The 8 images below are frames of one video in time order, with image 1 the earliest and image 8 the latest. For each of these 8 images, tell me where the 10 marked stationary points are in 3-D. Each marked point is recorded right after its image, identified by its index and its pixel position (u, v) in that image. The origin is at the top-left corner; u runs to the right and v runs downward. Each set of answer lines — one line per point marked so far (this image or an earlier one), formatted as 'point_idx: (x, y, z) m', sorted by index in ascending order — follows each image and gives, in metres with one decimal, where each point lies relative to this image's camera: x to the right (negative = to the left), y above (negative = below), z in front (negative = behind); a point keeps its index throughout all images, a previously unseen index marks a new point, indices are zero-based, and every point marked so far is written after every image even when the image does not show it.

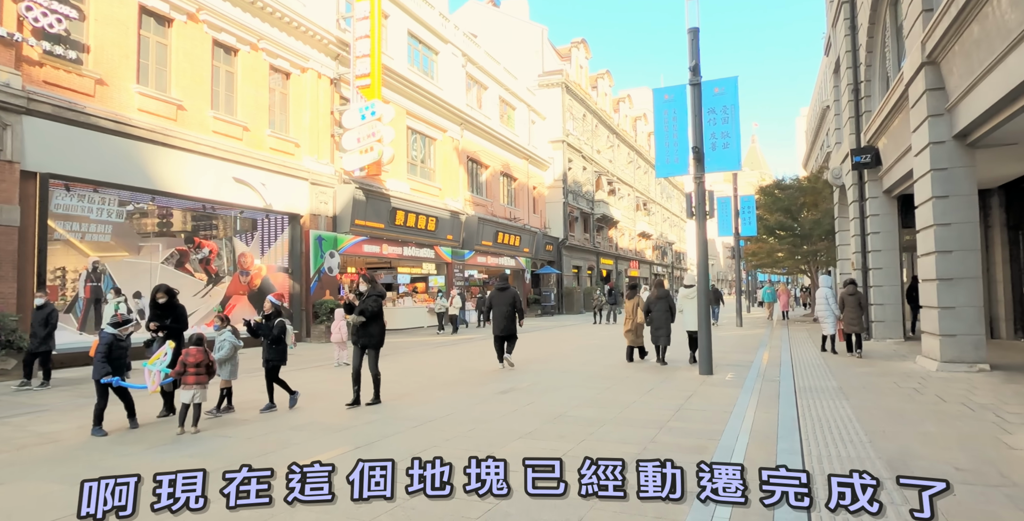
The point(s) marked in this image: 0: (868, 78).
0: (+8.4, +4.3, +14.0) m
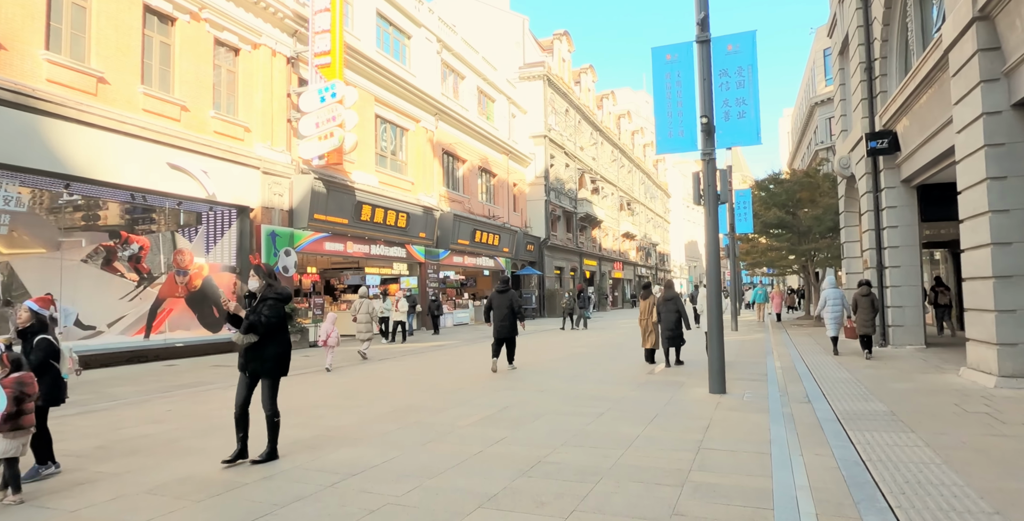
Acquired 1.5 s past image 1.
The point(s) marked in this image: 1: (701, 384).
0: (+7.9, +4.4, +12.6) m
1: (+2.6, -1.7, +8.0) m
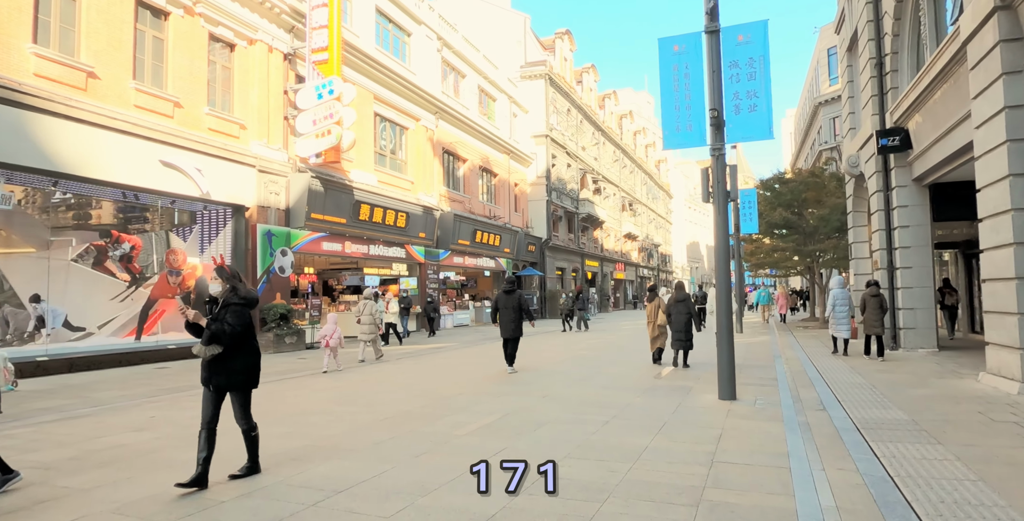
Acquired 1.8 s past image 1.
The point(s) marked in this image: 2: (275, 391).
0: (+7.9, +4.4, +12.3) m
1: (+2.6, -1.7, +7.7) m
2: (-3.4, -1.9, +8.5) m
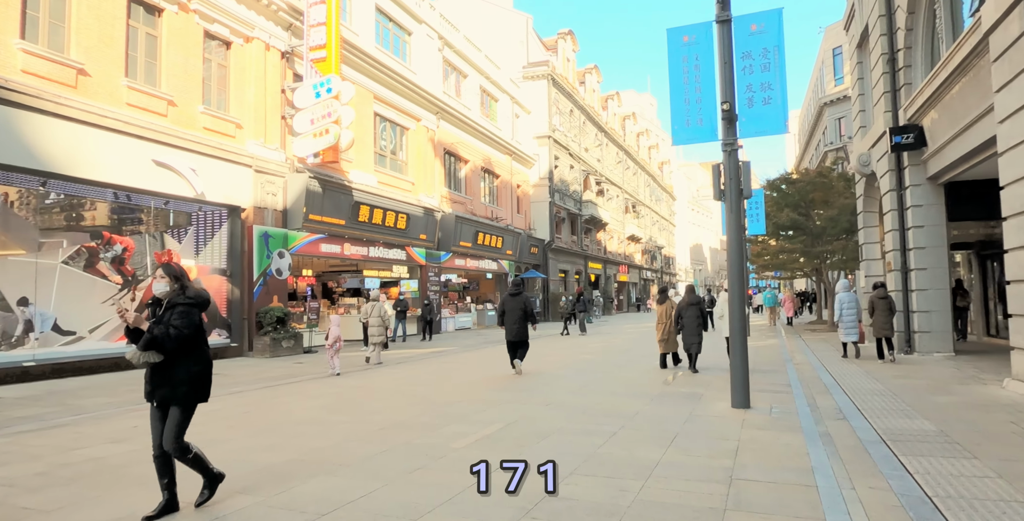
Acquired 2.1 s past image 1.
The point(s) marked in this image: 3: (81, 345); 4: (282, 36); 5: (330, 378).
0: (+8.0, +4.4, +11.9) m
1: (+2.6, -1.7, +7.3) m
2: (-3.4, -1.9, +8.2) m
3: (-8.2, -1.6, +11.3) m
4: (-6.0, +5.9, +15.5) m
5: (-3.2, -2.1, +10.5) m
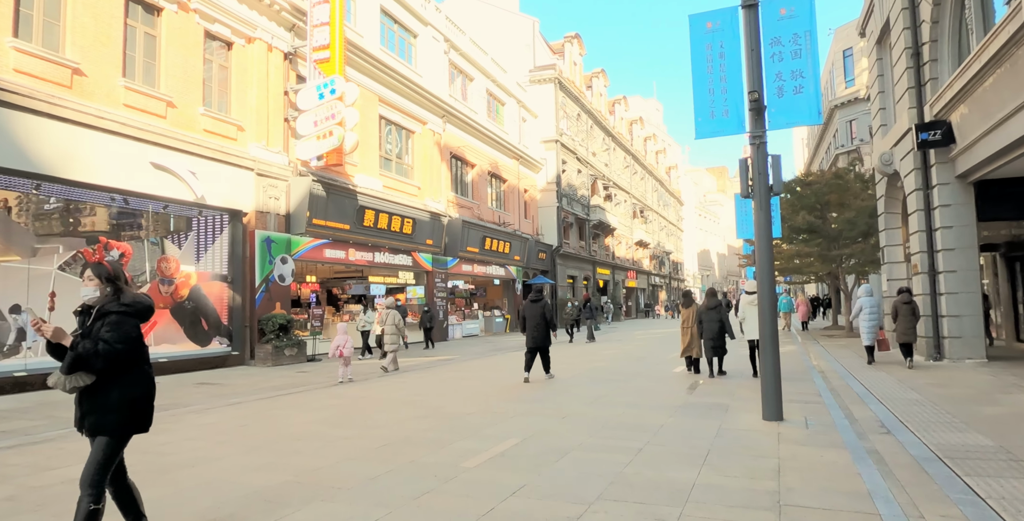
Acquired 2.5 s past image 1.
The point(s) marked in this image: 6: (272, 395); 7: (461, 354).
0: (+8.1, +4.3, +11.5) m
1: (+2.7, -1.7, +6.8) m
2: (-3.2, -2.0, +7.8) m
3: (-8.0, -1.7, +10.9) m
4: (-5.8, +5.7, +15.2) m
5: (-3.0, -2.2, +10.0) m
6: (-3.7, -2.1, +9.1) m
7: (-1.5, -2.7, +16.8) m
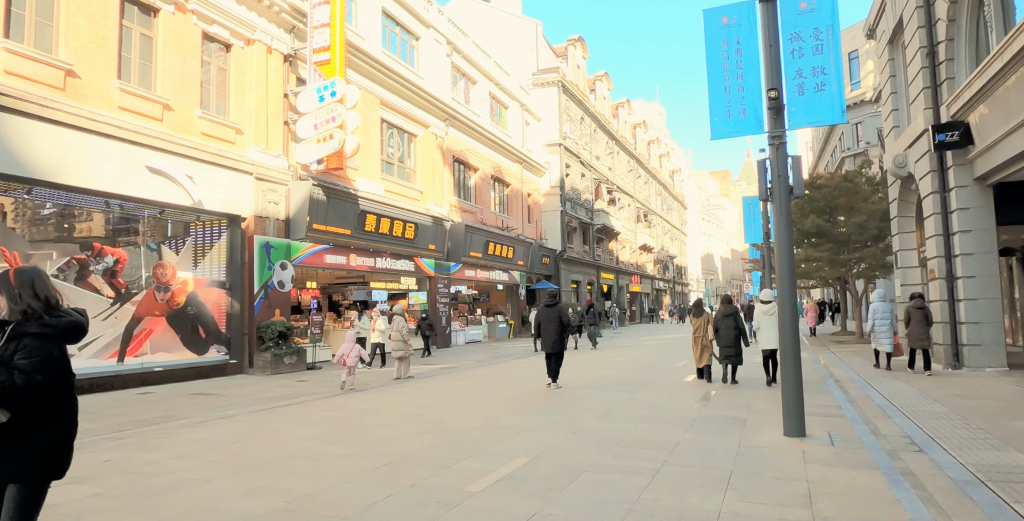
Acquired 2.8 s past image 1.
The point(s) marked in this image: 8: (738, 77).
0: (+8.2, +4.2, +11.1) m
1: (+2.8, -1.8, +6.5) m
2: (-3.2, -2.1, +7.4) m
3: (-8.0, -1.8, +10.6) m
4: (-5.7, +5.6, +14.9) m
5: (-2.9, -2.3, +9.7) m
6: (-3.6, -2.2, +8.8) m
7: (-1.3, -2.8, +16.5) m
8: (+2.4, +1.9, +6.2) m
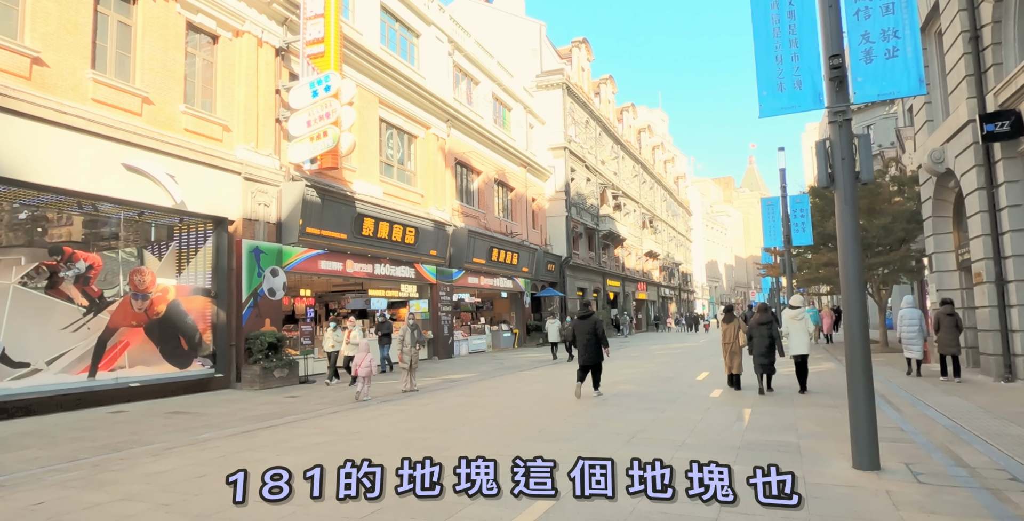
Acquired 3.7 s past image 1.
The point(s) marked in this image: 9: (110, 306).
0: (+8.3, +4.2, +10.2) m
1: (+2.9, -1.8, +5.5) m
2: (-3.0, -2.1, +6.5) m
3: (-7.8, -1.9, +9.7) m
4: (-5.6, +5.4, +14.0) m
5: (-2.8, -2.3, +8.7) m
6: (-3.5, -2.2, +7.8) m
7: (-1.2, -2.9, +15.5) m
8: (+2.5, +1.9, +5.3) m
9: (-7.3, -0.9, +10.8) m
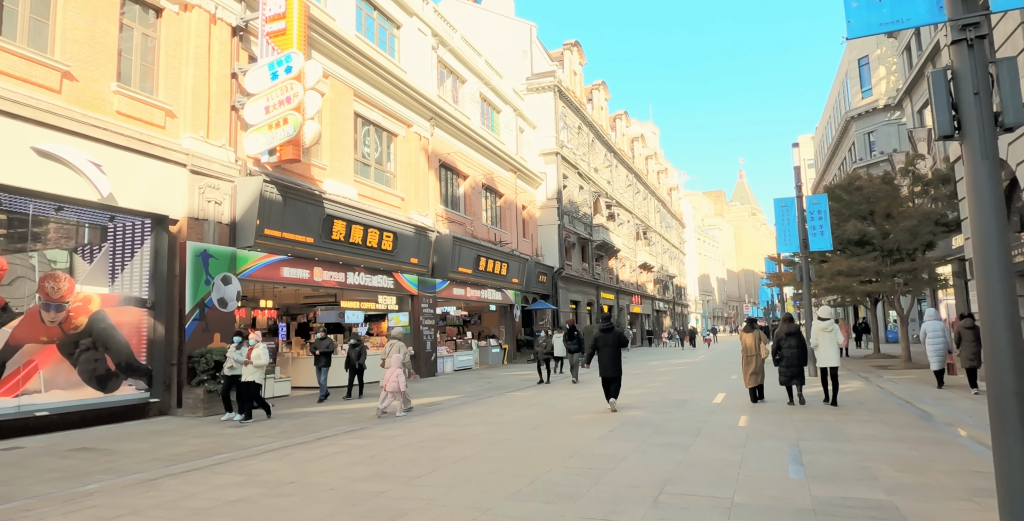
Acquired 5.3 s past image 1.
0: (+8.1, +4.2, +8.8) m
1: (+2.8, -1.7, +3.8) m
2: (-3.1, -2.0, +4.7) m
3: (-8.0, -2.0, +7.9) m
4: (-5.8, +5.3, +12.4) m
5: (-3.0, -2.3, +7.0) m
6: (-3.6, -2.2, +6.0) m
7: (-1.4, -3.1, +13.8) m
8: (+2.4, +2.0, +3.7) m
9: (-7.5, -0.9, +9.0) m
